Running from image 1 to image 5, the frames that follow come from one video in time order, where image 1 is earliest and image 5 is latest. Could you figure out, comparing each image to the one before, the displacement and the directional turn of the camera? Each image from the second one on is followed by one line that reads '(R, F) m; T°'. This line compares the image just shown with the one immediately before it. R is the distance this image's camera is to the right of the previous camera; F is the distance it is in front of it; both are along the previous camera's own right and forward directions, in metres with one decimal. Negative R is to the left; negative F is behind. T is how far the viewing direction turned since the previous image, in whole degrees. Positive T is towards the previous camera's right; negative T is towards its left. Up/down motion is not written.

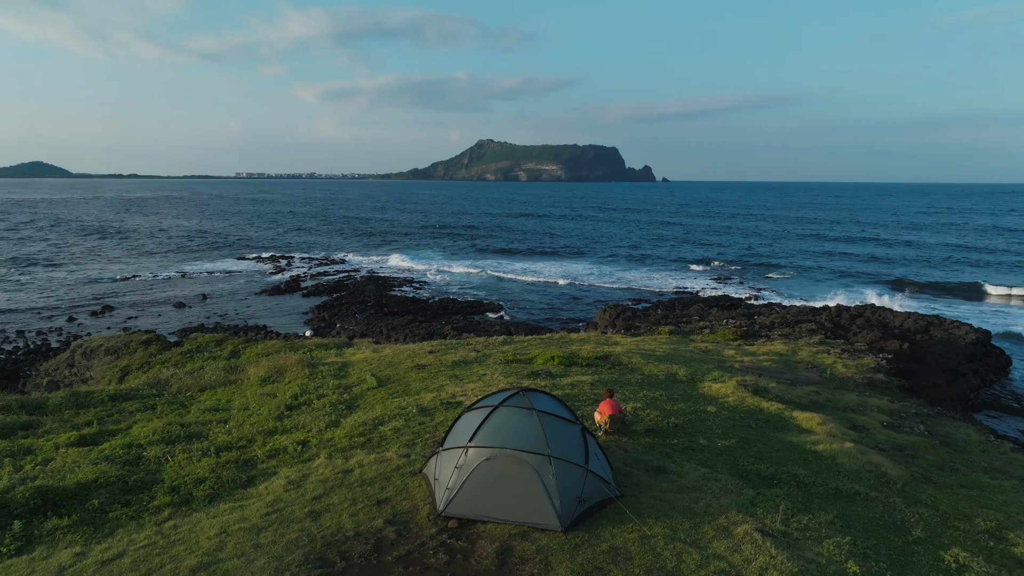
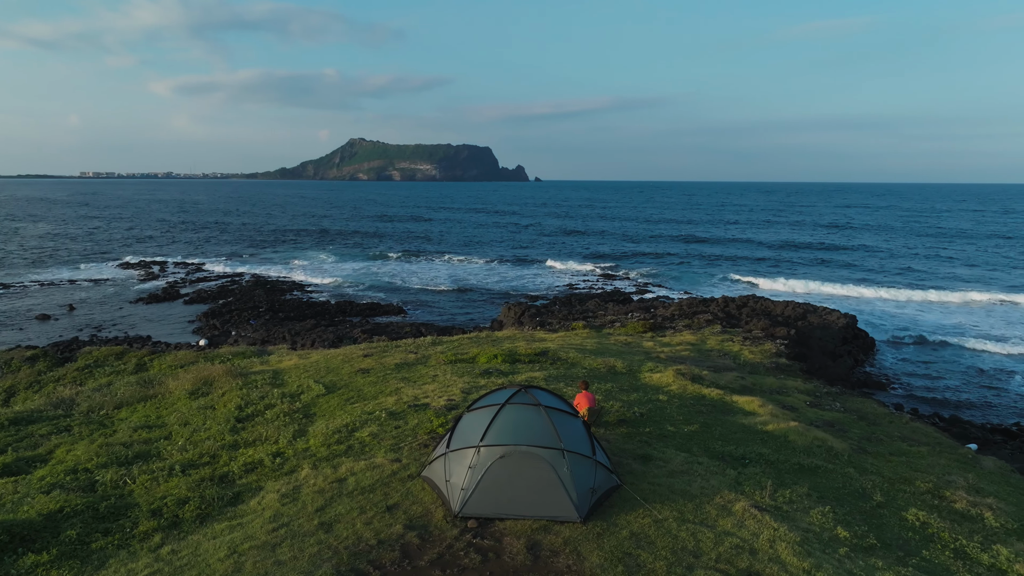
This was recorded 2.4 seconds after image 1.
(-1.3, 0.0) m; +10°
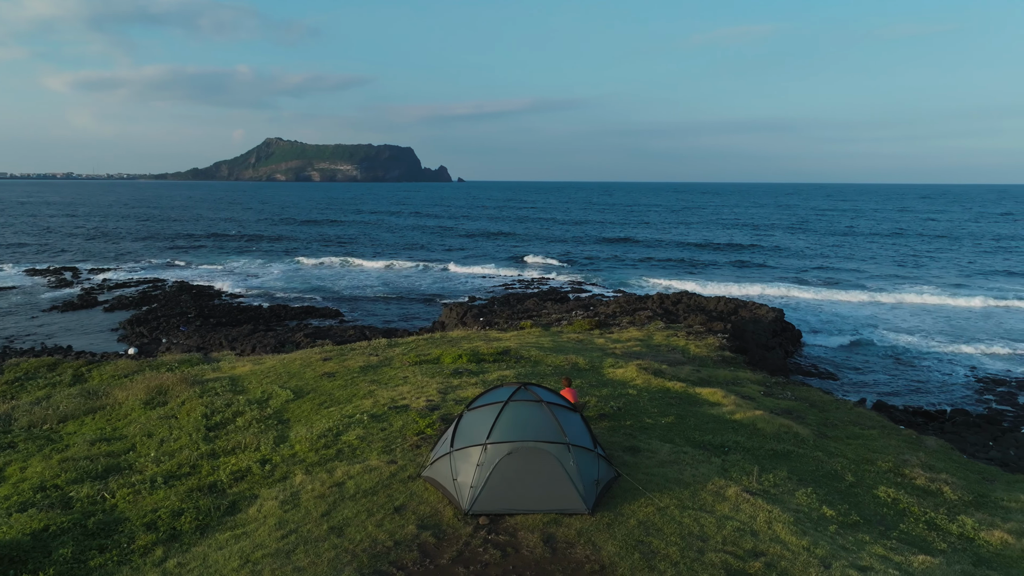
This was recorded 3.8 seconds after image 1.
(-0.8, -0.1) m; +6°
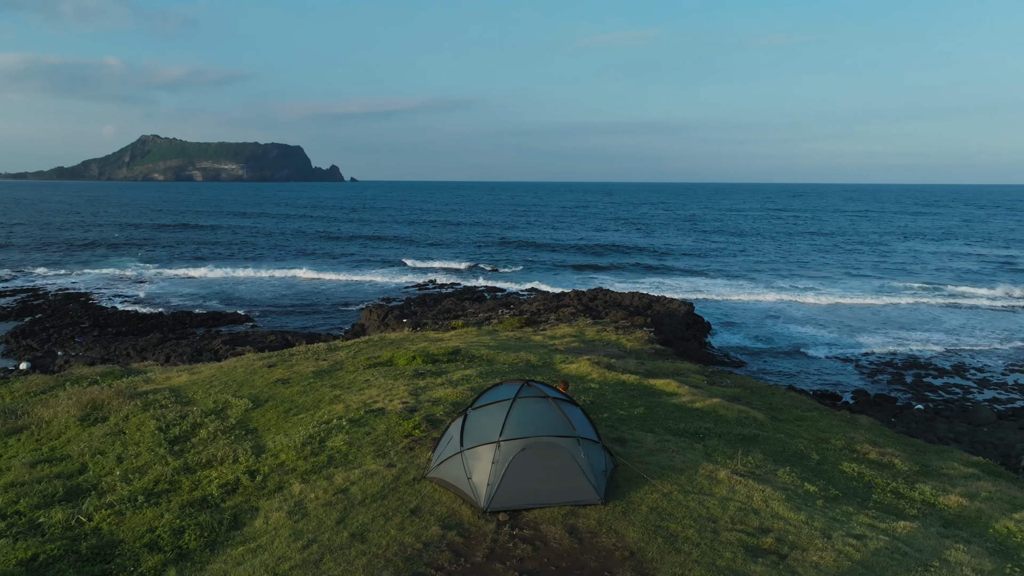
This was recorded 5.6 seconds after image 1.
(-1.2, 0.0) m; +8°
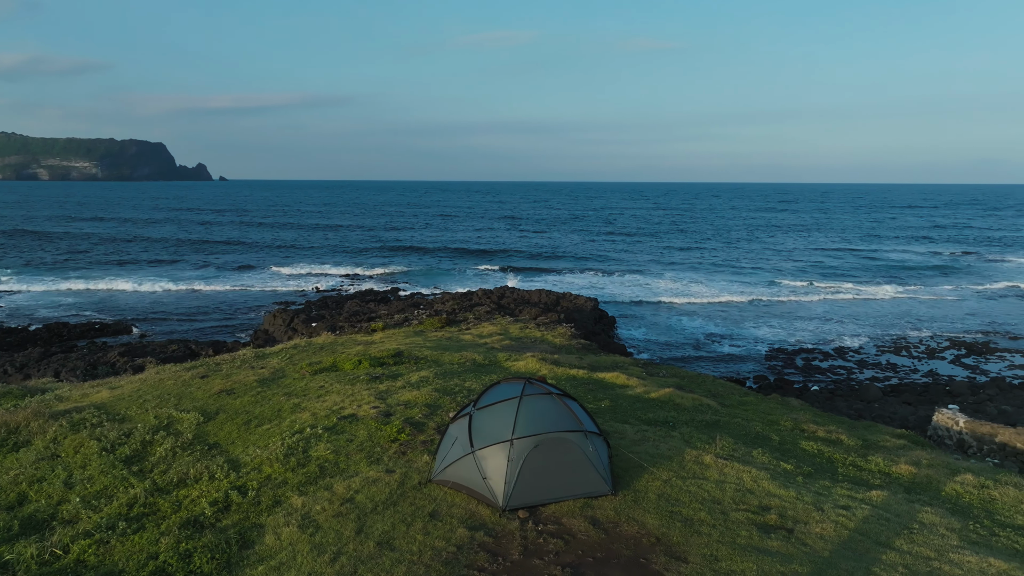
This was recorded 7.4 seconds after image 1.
(-1.3, 0.0) m; +9°
